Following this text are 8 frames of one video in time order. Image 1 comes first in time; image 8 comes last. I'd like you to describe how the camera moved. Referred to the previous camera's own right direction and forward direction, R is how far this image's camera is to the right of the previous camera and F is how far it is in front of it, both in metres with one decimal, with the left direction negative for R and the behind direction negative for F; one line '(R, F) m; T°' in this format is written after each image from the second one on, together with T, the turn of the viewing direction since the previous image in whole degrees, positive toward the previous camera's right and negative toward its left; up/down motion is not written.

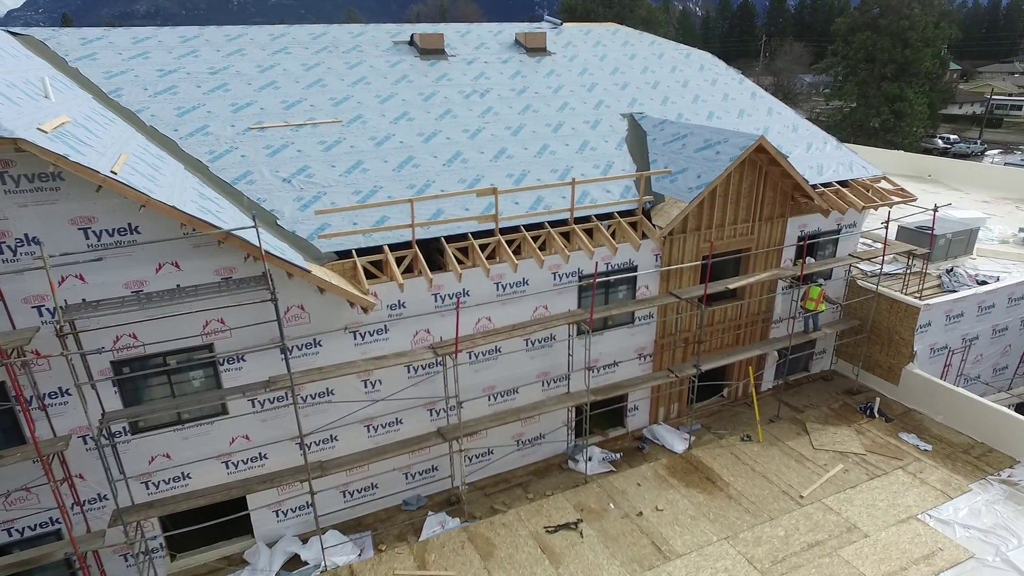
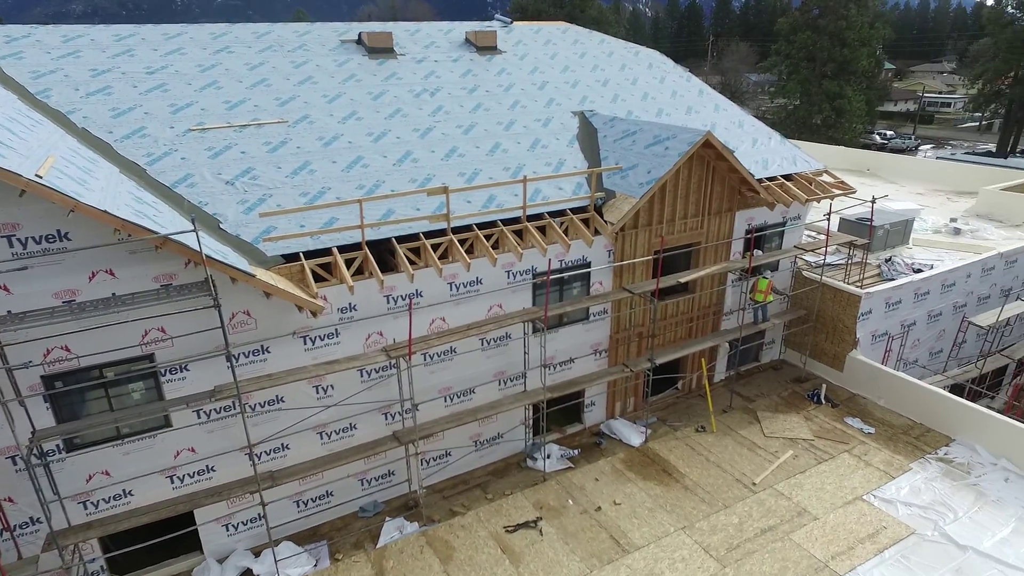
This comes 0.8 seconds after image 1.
(+0.1, 0.0) m; +4°
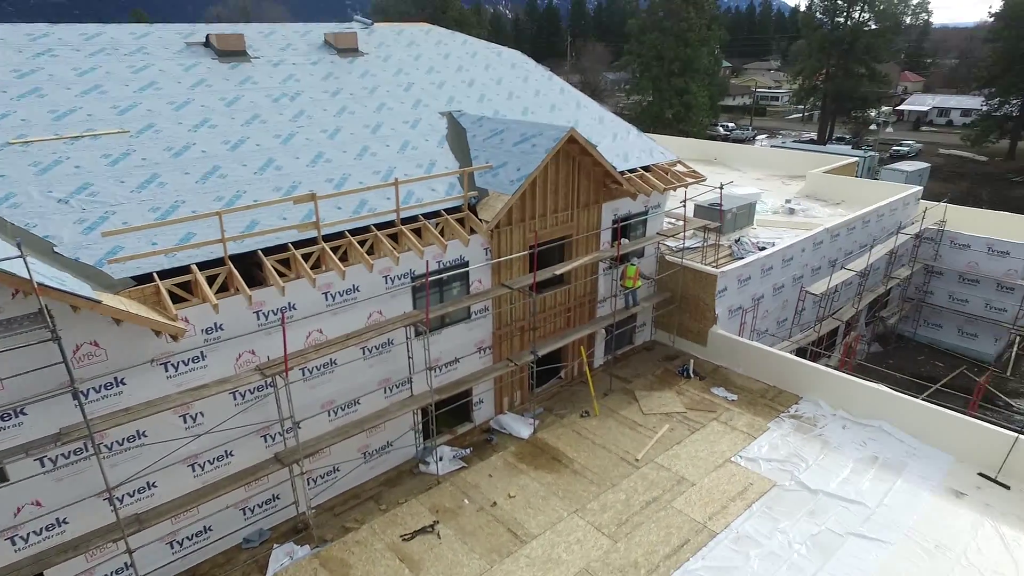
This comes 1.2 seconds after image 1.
(0.0, 0.0) m; +11°
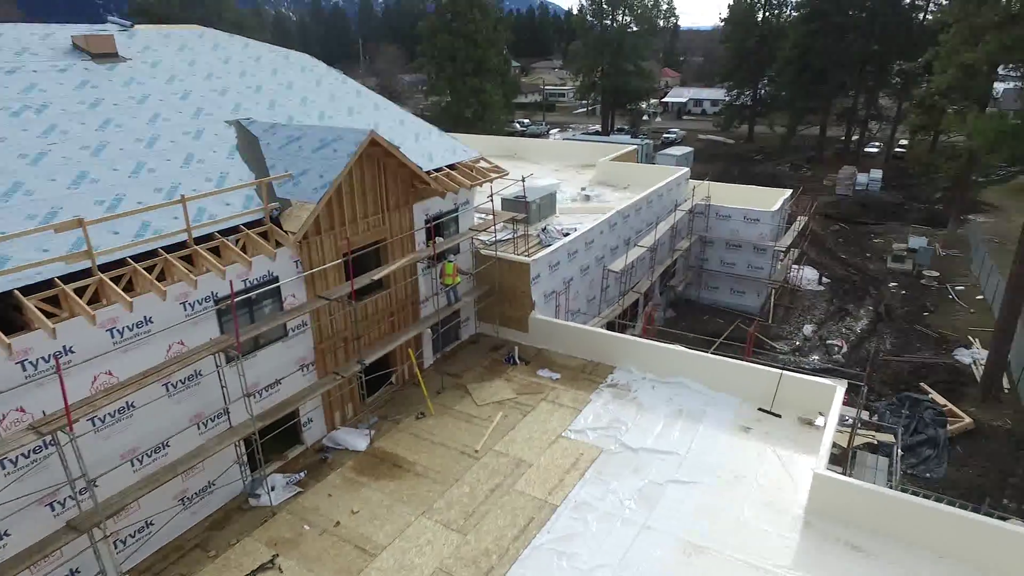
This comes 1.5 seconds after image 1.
(0.0, 0.0) m; +16°
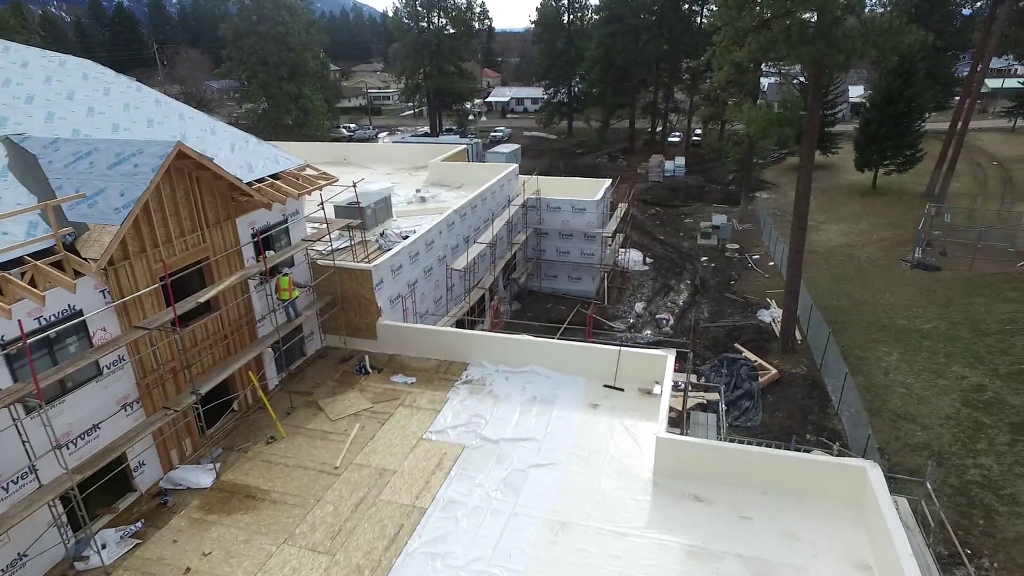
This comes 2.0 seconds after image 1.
(0.0, 0.0) m; +14°
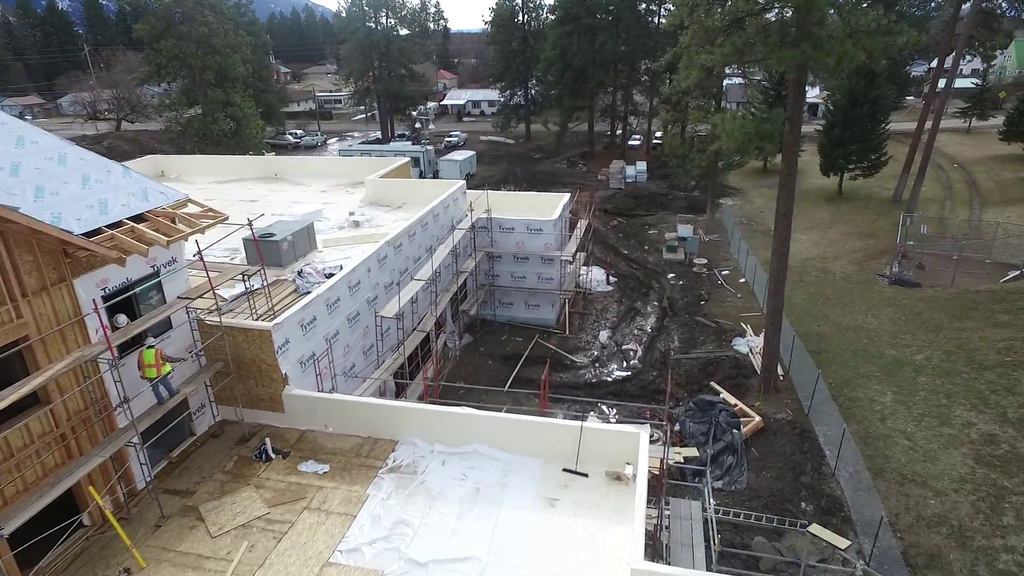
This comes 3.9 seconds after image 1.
(+0.5, +2.3) m; +3°
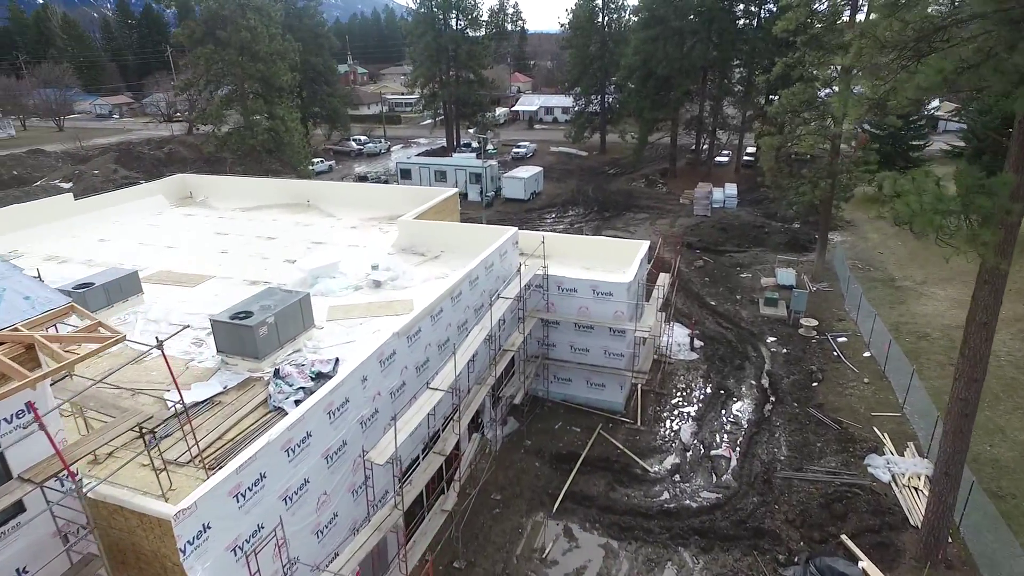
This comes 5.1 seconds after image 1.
(+0.2, +4.1) m; -6°
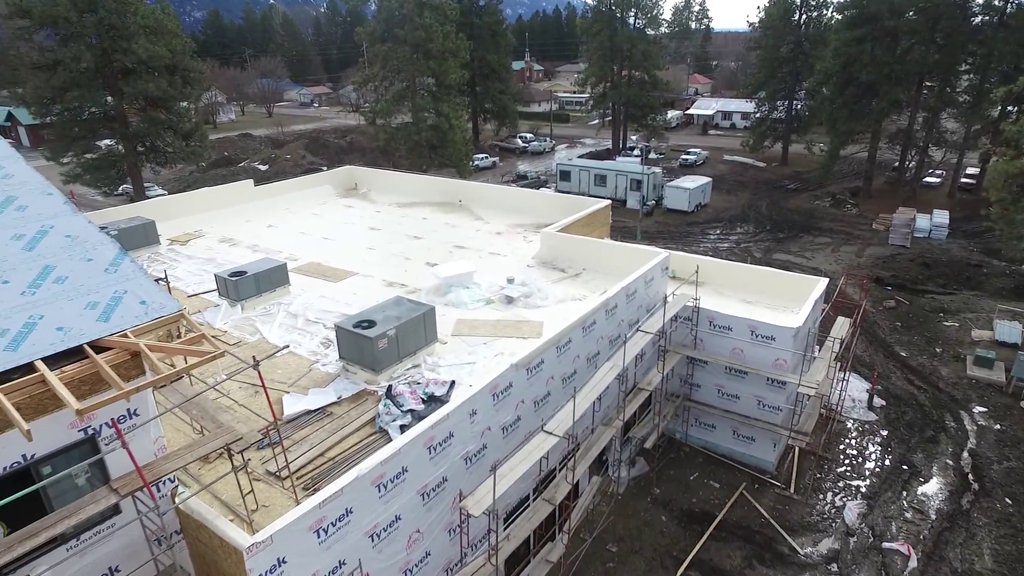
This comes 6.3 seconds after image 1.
(+0.2, +1.2) m; -14°
